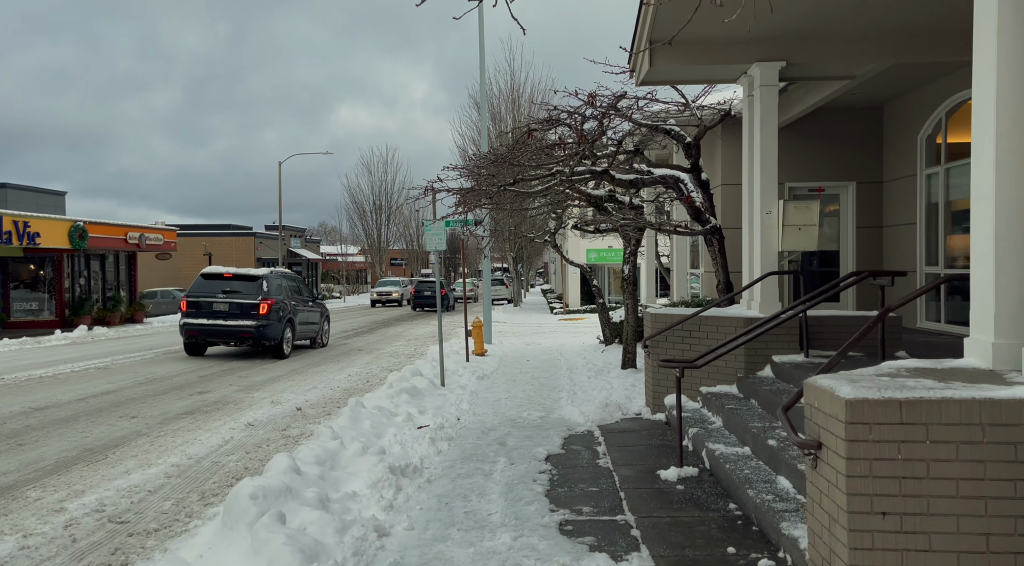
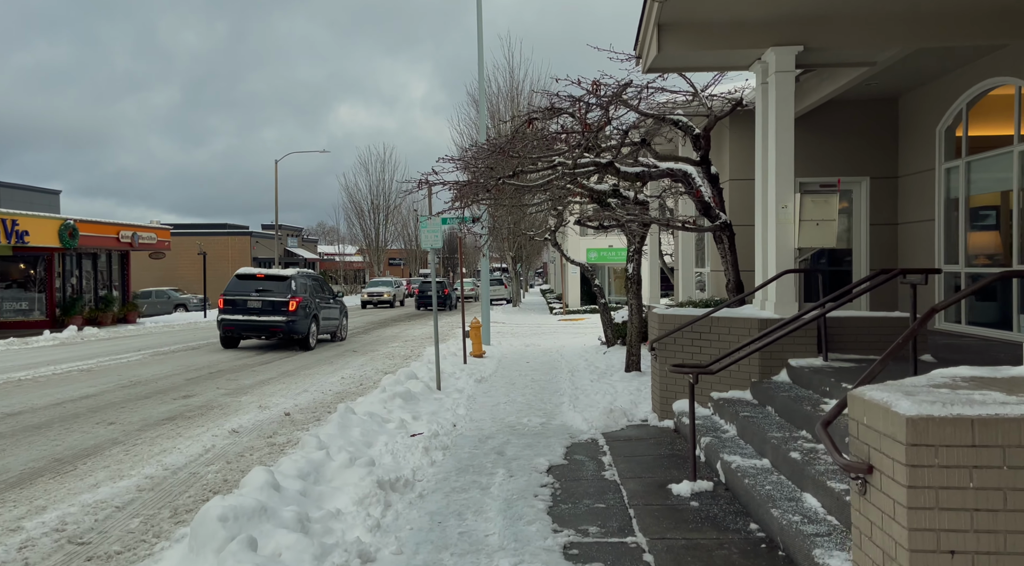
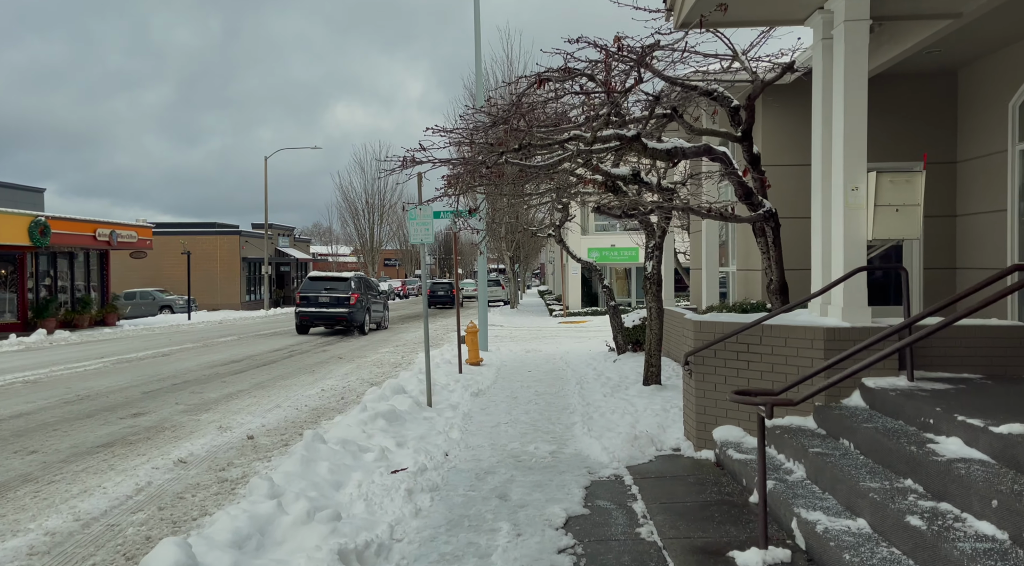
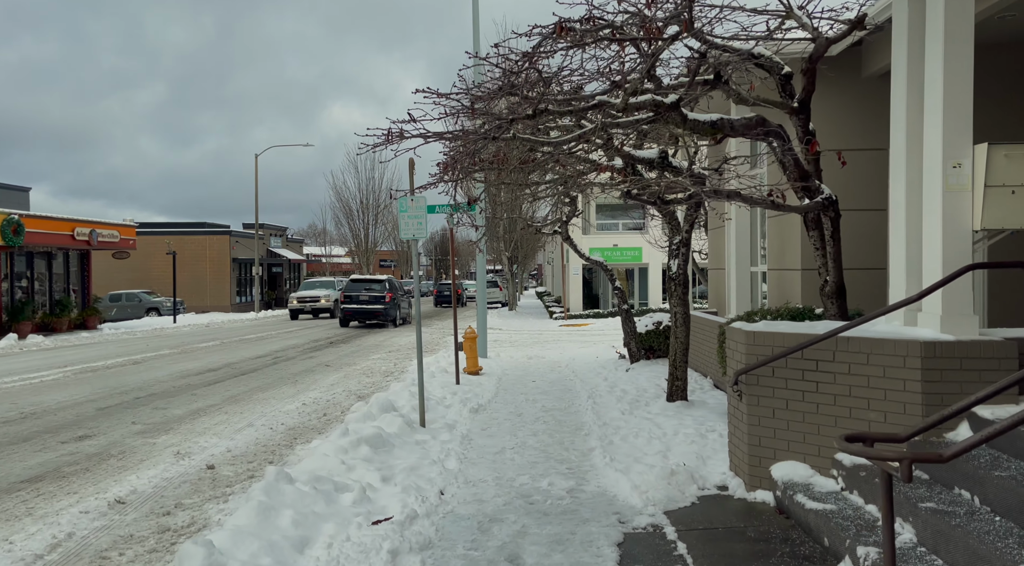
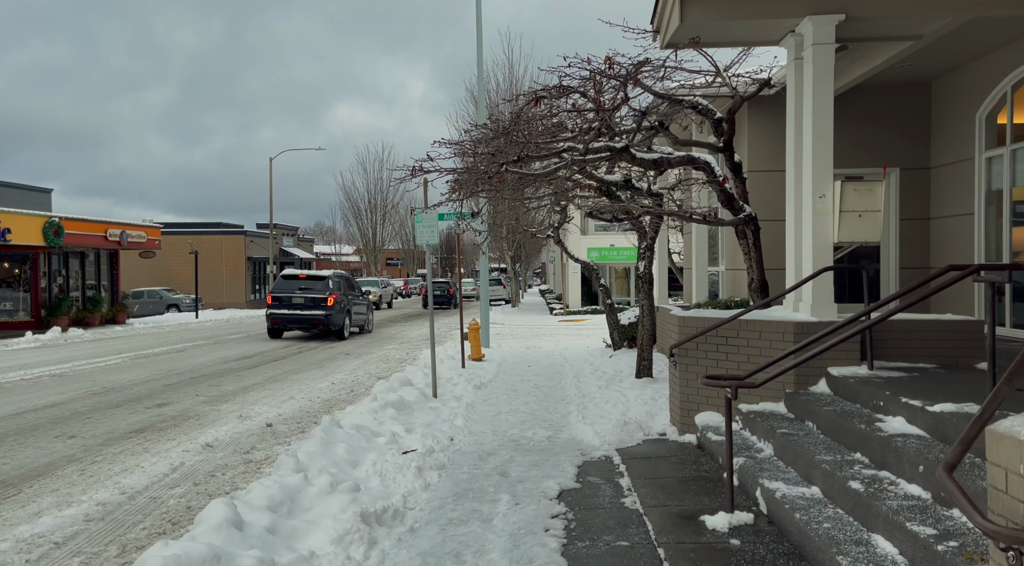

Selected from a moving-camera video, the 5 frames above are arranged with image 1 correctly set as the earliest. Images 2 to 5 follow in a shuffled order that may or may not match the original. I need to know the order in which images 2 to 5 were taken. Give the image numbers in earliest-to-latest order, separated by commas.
2, 5, 3, 4
